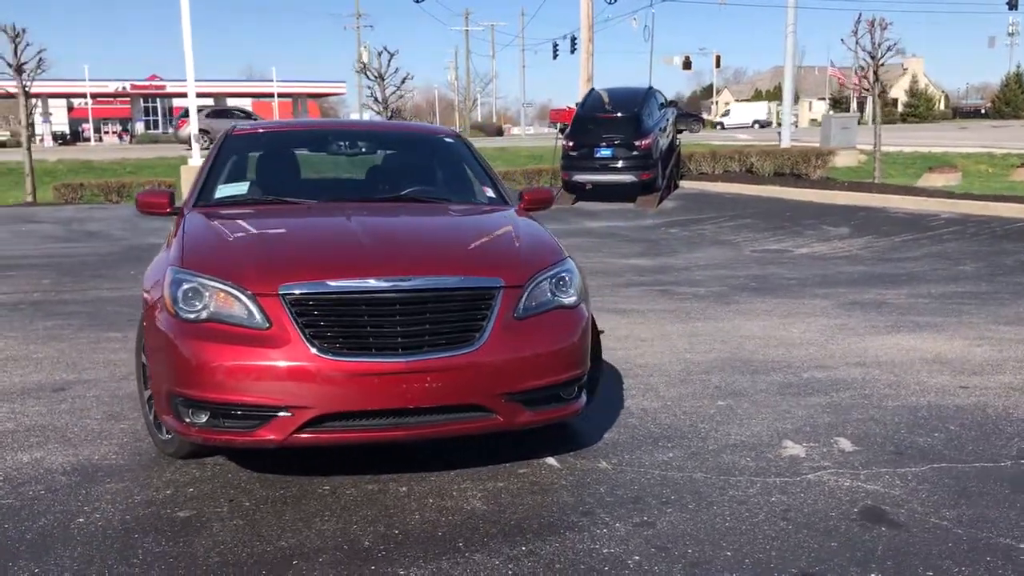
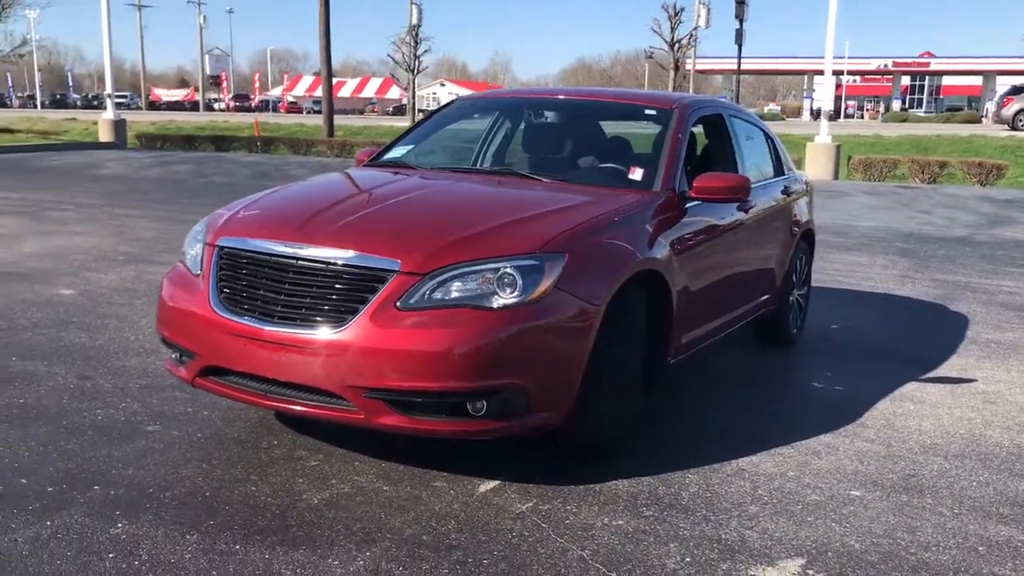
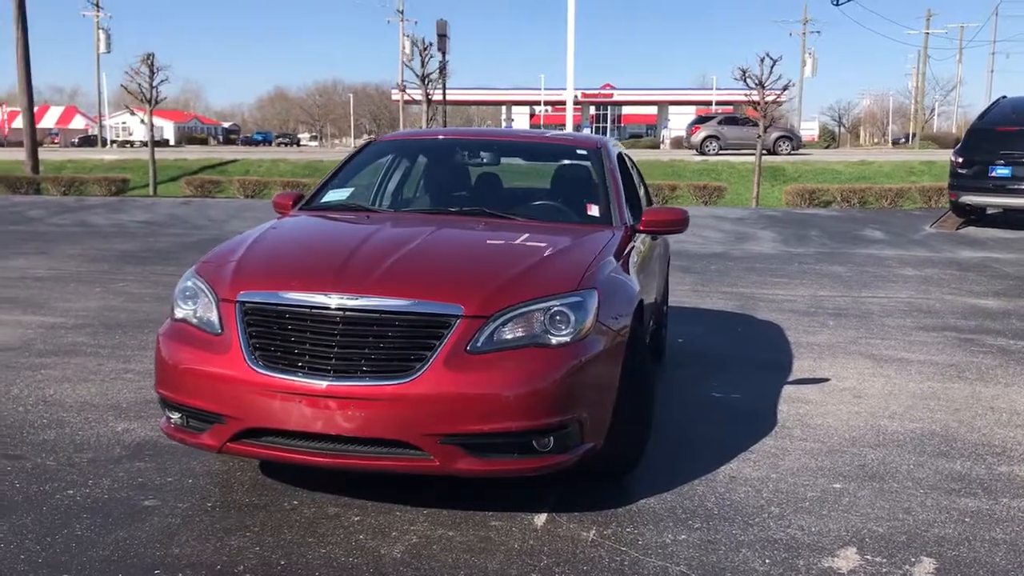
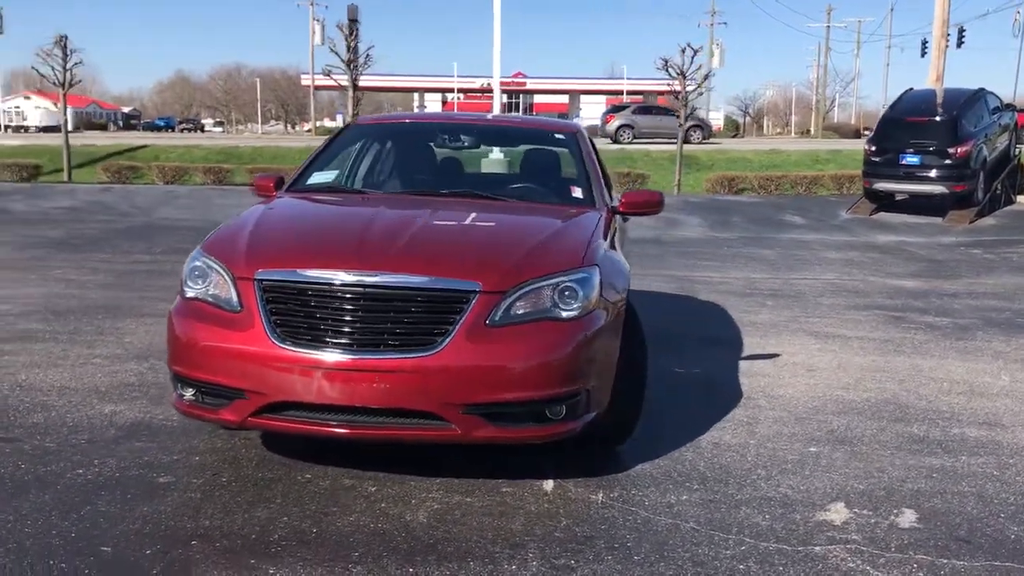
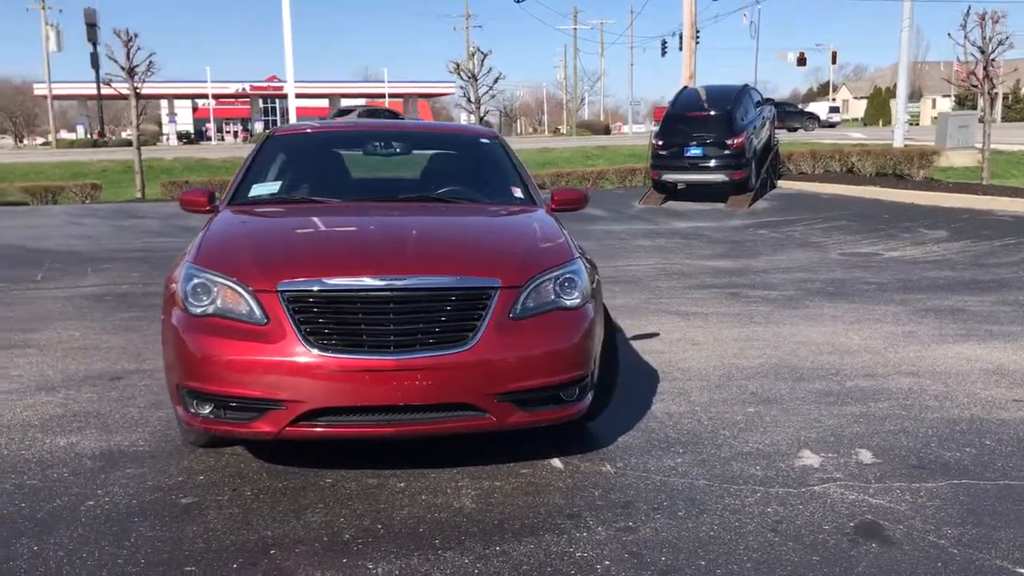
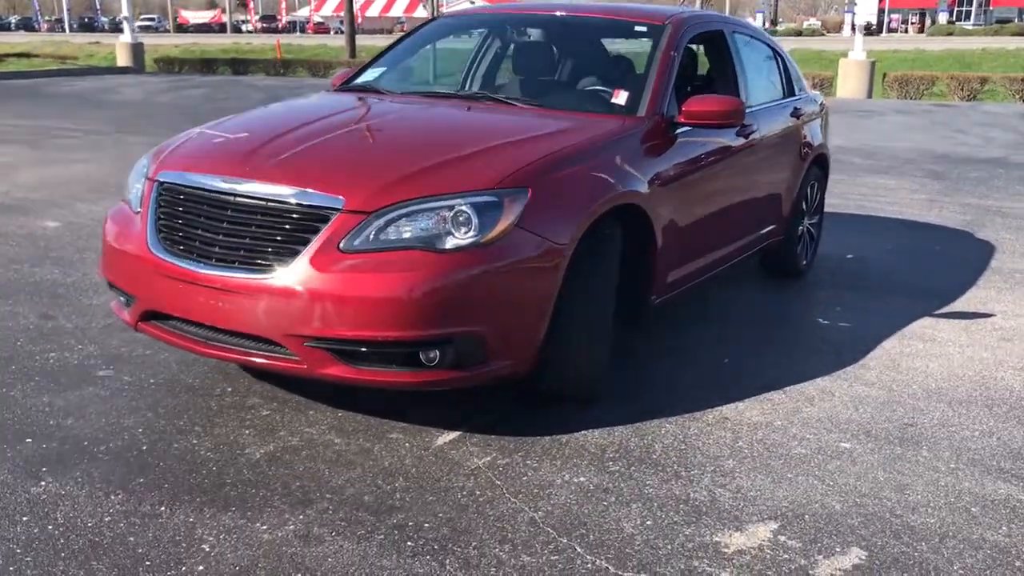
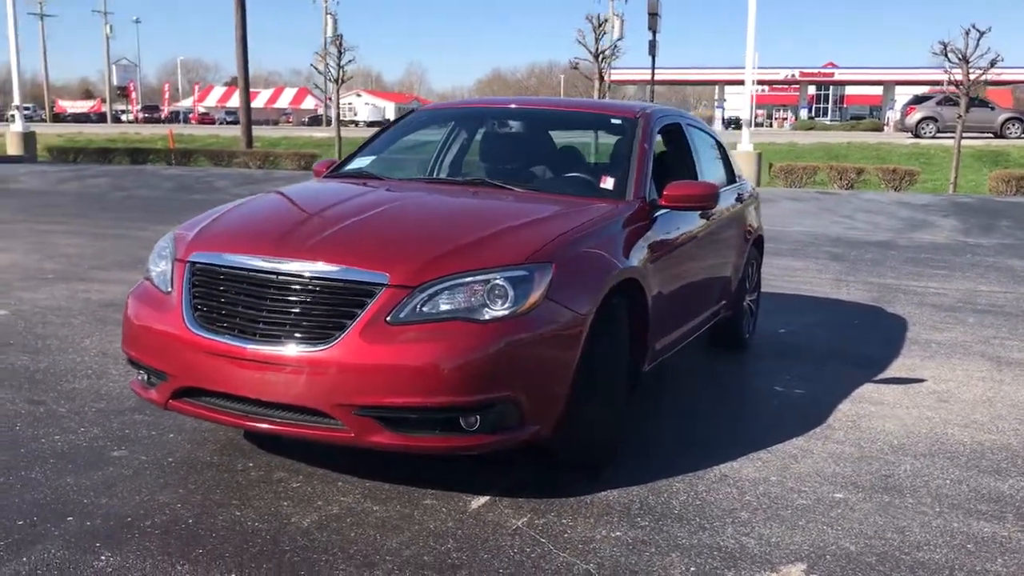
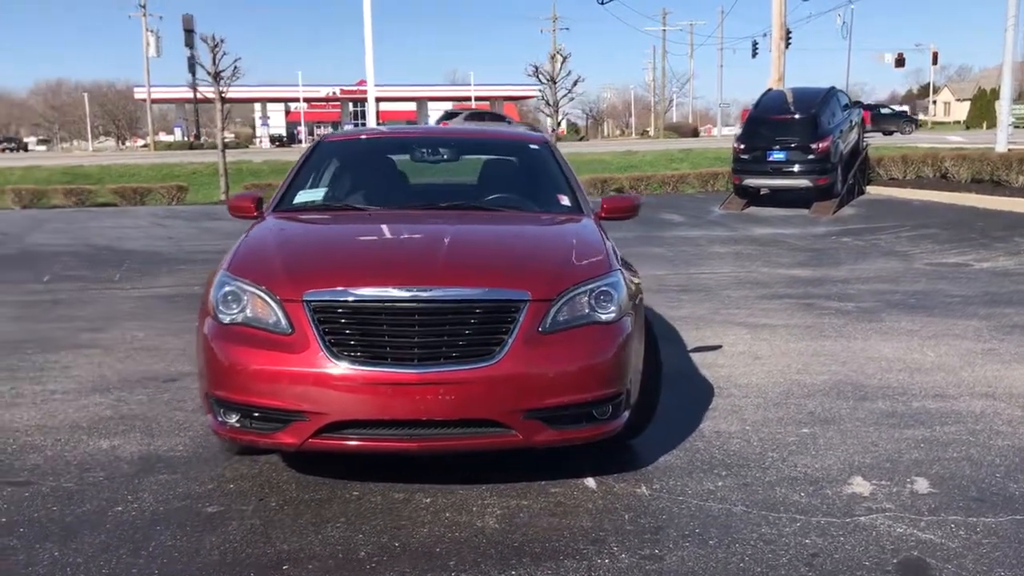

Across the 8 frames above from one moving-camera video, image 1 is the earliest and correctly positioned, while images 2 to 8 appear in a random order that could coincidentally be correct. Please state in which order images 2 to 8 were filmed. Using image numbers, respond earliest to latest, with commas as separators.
5, 8, 4, 3, 7, 2, 6
